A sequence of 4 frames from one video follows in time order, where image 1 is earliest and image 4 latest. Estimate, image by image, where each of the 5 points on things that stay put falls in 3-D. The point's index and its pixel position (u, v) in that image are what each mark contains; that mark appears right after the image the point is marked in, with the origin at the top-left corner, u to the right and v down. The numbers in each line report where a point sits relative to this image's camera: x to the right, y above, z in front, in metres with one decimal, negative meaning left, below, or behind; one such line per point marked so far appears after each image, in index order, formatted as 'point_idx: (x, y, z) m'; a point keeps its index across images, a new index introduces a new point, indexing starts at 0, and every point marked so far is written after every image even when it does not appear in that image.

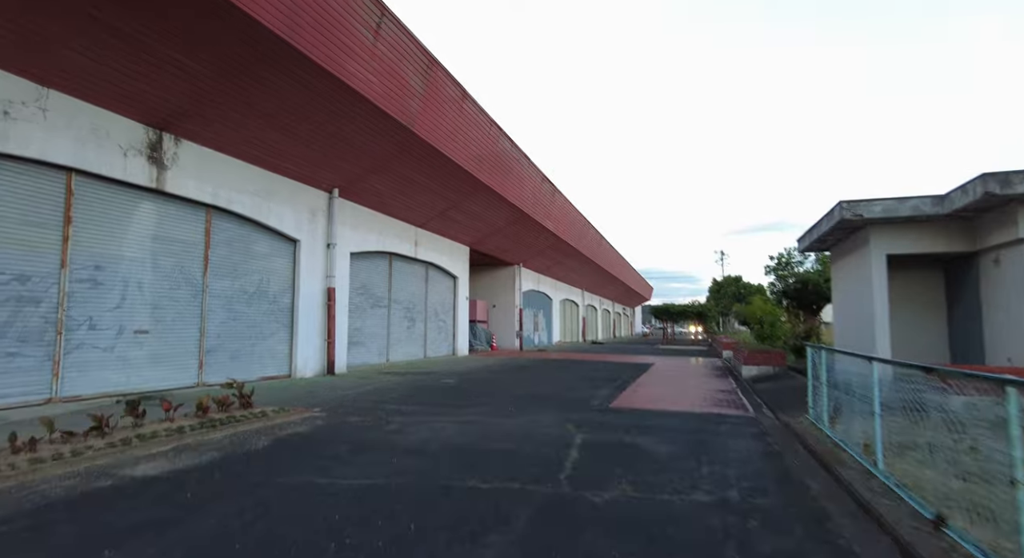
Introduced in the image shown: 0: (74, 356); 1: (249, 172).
0: (-6.3, -1.1, +7.4) m
1: (-5.5, +2.2, +10.7) m
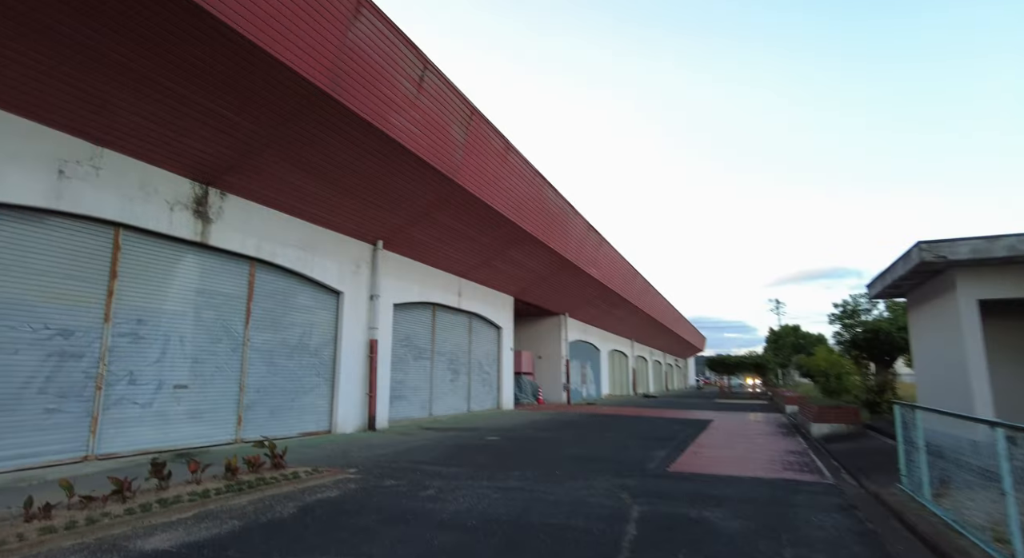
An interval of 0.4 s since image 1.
0: (-5.7, -1.9, +7.3) m
1: (-4.6, +1.1, +10.9) m
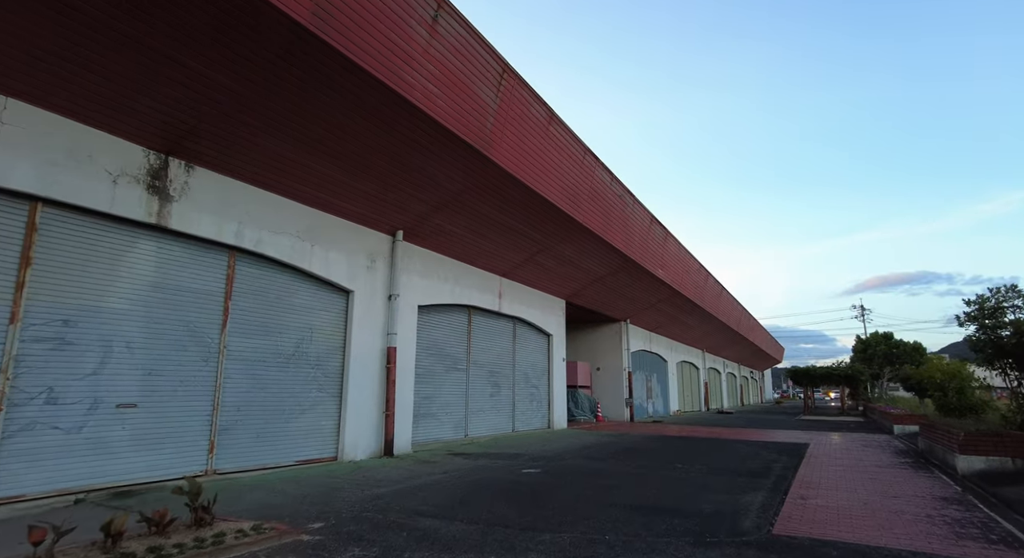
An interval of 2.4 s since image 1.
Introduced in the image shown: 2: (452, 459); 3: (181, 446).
0: (-5.4, -1.7, +5.6) m
1: (-3.9, +1.2, +9.1) m
2: (-1.2, -3.7, +10.5) m
3: (-4.6, -2.3, +7.2) m
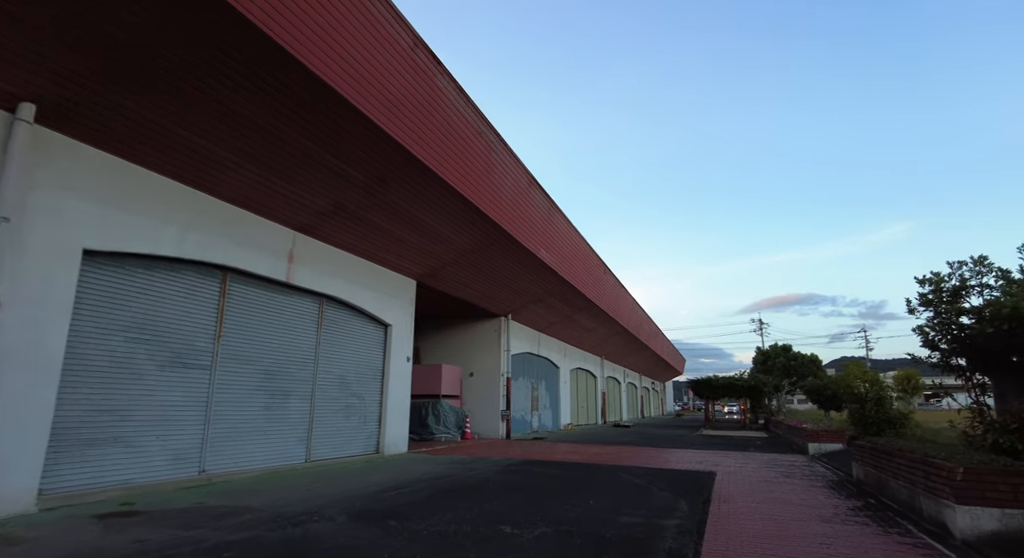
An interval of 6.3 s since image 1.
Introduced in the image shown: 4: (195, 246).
0: (-7.8, -0.5, +0.1) m
1: (-6.8, +2.3, +3.8) m
2: (-4.5, -2.7, +5.5) m
3: (-7.3, -1.1, +1.7) m
4: (-5.0, +0.6, +8.2) m
